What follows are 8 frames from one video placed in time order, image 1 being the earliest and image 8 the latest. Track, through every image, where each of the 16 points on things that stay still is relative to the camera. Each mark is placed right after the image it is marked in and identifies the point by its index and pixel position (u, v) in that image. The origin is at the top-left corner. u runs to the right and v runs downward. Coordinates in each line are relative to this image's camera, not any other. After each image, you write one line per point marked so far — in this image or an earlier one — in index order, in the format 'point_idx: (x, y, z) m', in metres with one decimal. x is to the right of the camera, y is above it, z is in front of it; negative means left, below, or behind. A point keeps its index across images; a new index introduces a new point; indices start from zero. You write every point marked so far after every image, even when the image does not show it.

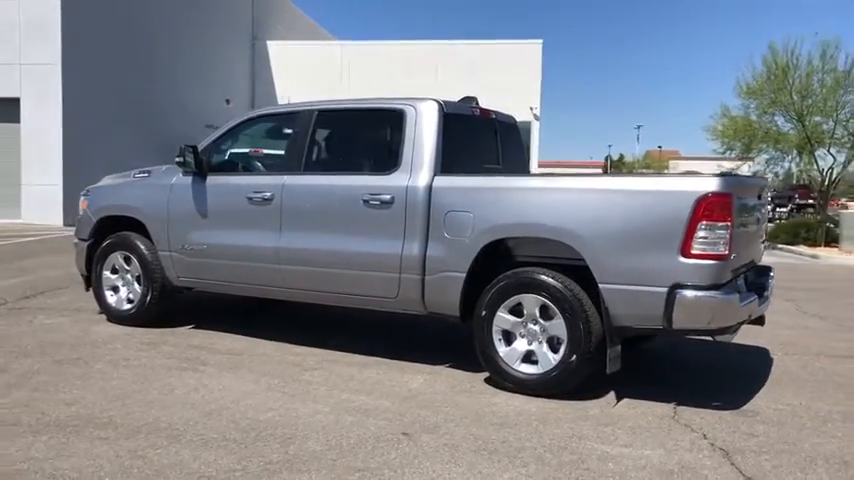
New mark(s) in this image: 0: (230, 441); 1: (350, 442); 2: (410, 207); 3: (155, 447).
0: (-1.1, -1.1, +4.5) m
1: (-0.4, -1.1, +4.5) m
2: (-0.1, +0.2, +6.0) m
3: (-1.4, -1.1, +4.4) m
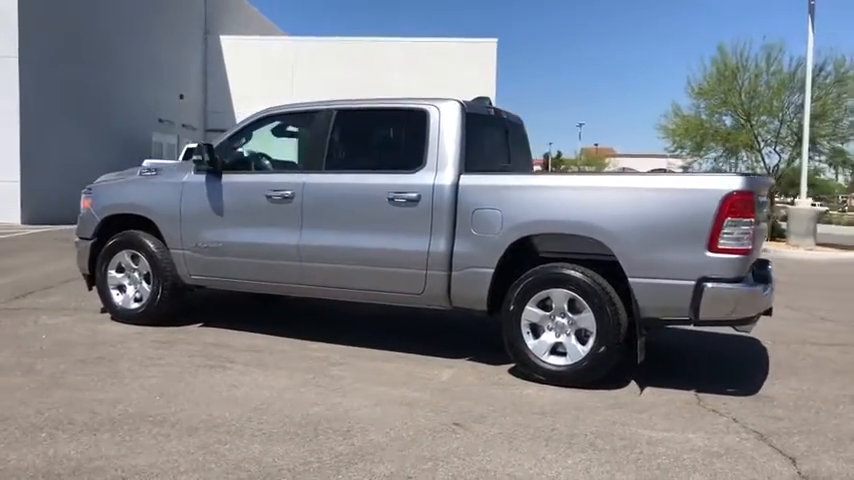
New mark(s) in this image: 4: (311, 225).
0: (-0.7, -1.1, +4.6) m
1: (-0.1, -1.1, +4.7) m
2: (+0.1, +0.3, +6.2) m
3: (-1.1, -1.1, +4.4) m
4: (-0.9, +0.1, +6.7) m
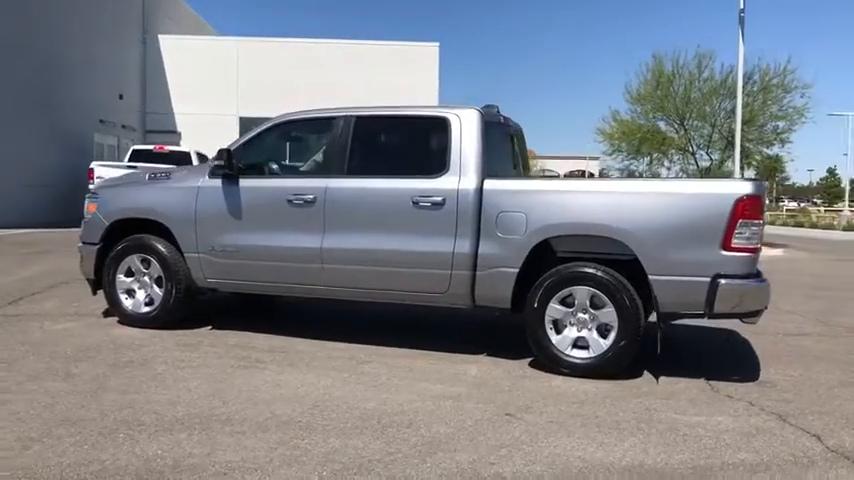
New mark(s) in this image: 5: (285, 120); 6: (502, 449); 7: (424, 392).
0: (-0.4, -1.1, +4.8) m
1: (+0.3, -1.1, +5.0) m
2: (+0.3, +0.3, +6.5) m
3: (-0.7, -1.1, +4.6) m
4: (-0.8, +0.1, +6.9) m
5: (-1.2, +1.1, +7.2) m
6: (+0.4, -1.2, +4.5) m
7: (0.0, -1.1, +5.7) m
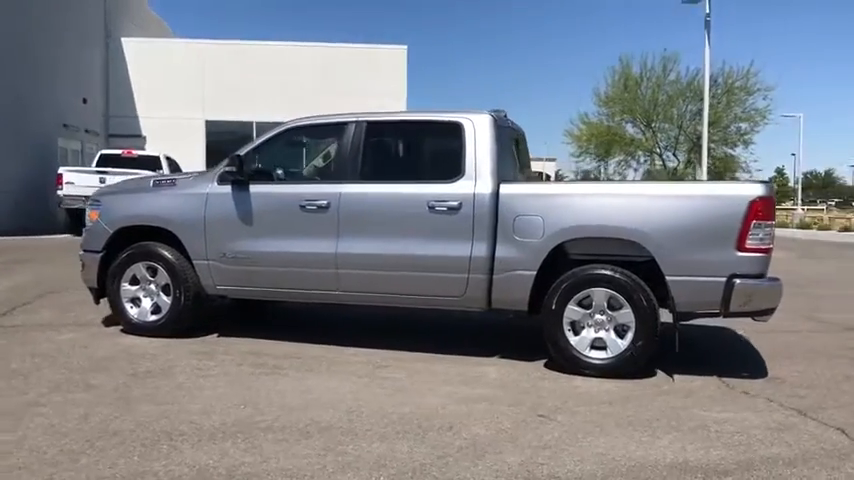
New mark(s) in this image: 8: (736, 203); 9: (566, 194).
0: (-0.1, -1.2, +4.8) m
1: (+0.5, -1.1, +5.0) m
2: (+0.4, +0.2, +6.5) m
3: (-0.5, -1.2, +4.6) m
4: (-0.7, +0.1, +6.9) m
5: (-1.2, +1.0, +7.2) m
6: (+0.7, -1.2, +4.6) m
7: (+0.2, -1.1, +5.7) m
8: (+2.3, +0.3, +6.1) m
9: (+1.1, +0.4, +6.4) m
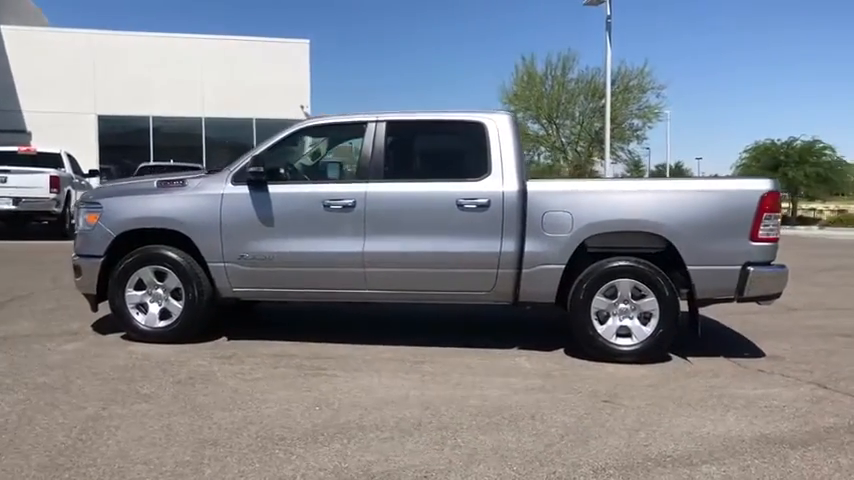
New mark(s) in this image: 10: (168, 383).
0: (+0.4, -1.1, +5.0) m
1: (+1.0, -1.1, +5.3) m
2: (+0.7, +0.3, +6.8) m
3: (+0.1, -1.2, +4.8) m
4: (-0.4, +0.1, +6.9) m
5: (-1.0, +1.0, +7.1) m
6: (+1.3, -1.2, +4.9) m
7: (+0.6, -1.1, +6.0) m
8: (+2.6, +0.4, +6.6) m
9: (+1.4, +0.4, +6.7) m
10: (-1.9, -1.0, +5.9) m
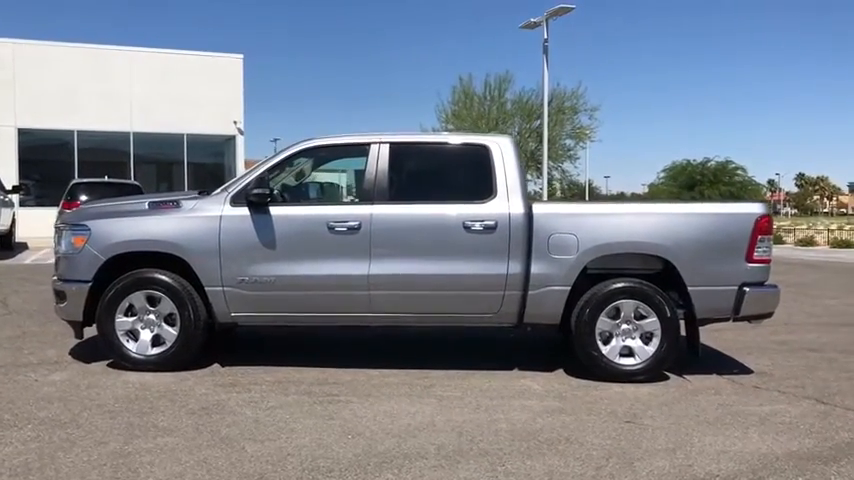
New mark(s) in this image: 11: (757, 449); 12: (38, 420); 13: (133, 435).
0: (+0.7, -1.3, +5.0) m
1: (+1.2, -1.3, +5.4) m
2: (+0.7, +0.1, +6.8) m
3: (+0.4, -1.3, +4.7) m
4: (-0.4, -0.1, +6.8) m
5: (-1.0, +0.8, +7.0) m
6: (+1.5, -1.3, +5.0) m
7: (+0.7, -1.2, +6.0) m
8: (+2.7, +0.2, +6.9) m
9: (+1.4, +0.2, +6.8) m
10: (-1.7, -1.2, +5.6) m
11: (+2.1, -1.3, +5.1) m
12: (-2.6, -1.2, +5.4) m
13: (-1.9, -1.2, +5.1) m
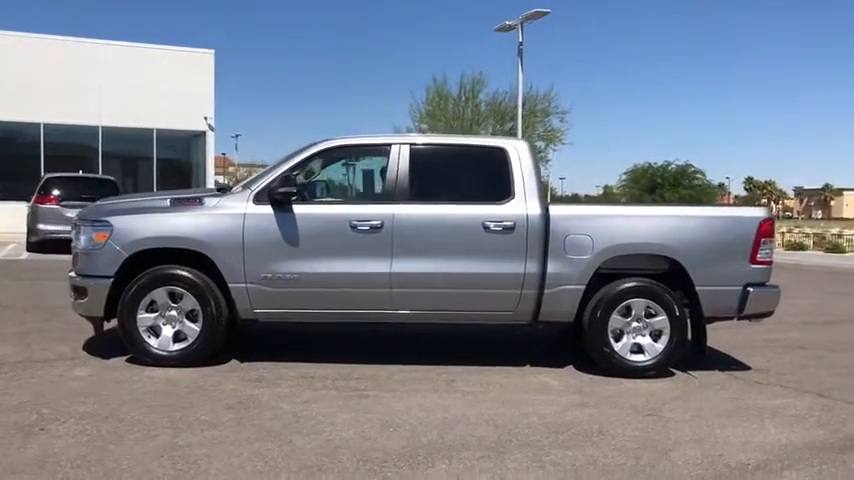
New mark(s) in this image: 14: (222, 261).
0: (+1.0, -1.3, +5.2) m
1: (+1.5, -1.3, +5.6) m
2: (+0.9, +0.1, +7.0) m
3: (+0.7, -1.3, +5.0) m
4: (-0.2, -0.1, +7.0) m
5: (-0.8, +0.8, +7.1) m
6: (+1.8, -1.3, +5.3) m
7: (+0.9, -1.2, +6.2) m
8: (+2.8, +0.2, +7.2) m
9: (+1.6, +0.2, +7.1) m
10: (-1.5, -1.2, +5.7) m
11: (+2.3, -1.3, +5.4) m
12: (-2.3, -1.2, +5.5) m
13: (-1.6, -1.2, +5.2) m
14: (-1.8, -0.2, +6.9) m
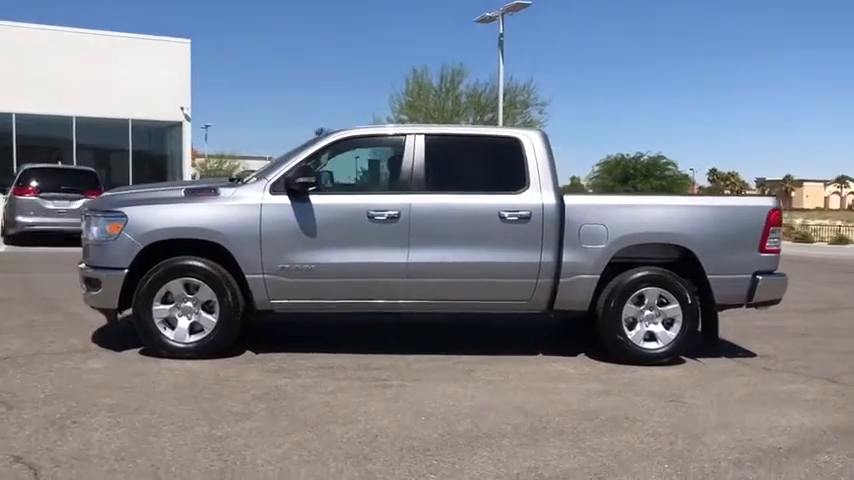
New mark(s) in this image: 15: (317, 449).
0: (+1.2, -1.2, +5.3) m
1: (+1.7, -1.2, +5.7) m
2: (+1.1, +0.2, +7.1) m
3: (+0.9, -1.2, +5.0) m
4: (-0.1, 0.0, +7.0) m
5: (-0.7, +0.9, +7.1) m
6: (+2.0, -1.2, +5.4) m
7: (+1.1, -1.2, +6.3) m
8: (+3.0, +0.3, +7.3) m
9: (+1.7, +0.3, +7.2) m
10: (-1.3, -1.1, +5.7) m
11: (+2.5, -1.2, +5.5) m
12: (-2.1, -1.1, +5.4) m
13: (-1.4, -1.1, +5.2) m
14: (-1.6, -0.1, +6.8) m
15: (-0.6, -1.2, +4.7) m
